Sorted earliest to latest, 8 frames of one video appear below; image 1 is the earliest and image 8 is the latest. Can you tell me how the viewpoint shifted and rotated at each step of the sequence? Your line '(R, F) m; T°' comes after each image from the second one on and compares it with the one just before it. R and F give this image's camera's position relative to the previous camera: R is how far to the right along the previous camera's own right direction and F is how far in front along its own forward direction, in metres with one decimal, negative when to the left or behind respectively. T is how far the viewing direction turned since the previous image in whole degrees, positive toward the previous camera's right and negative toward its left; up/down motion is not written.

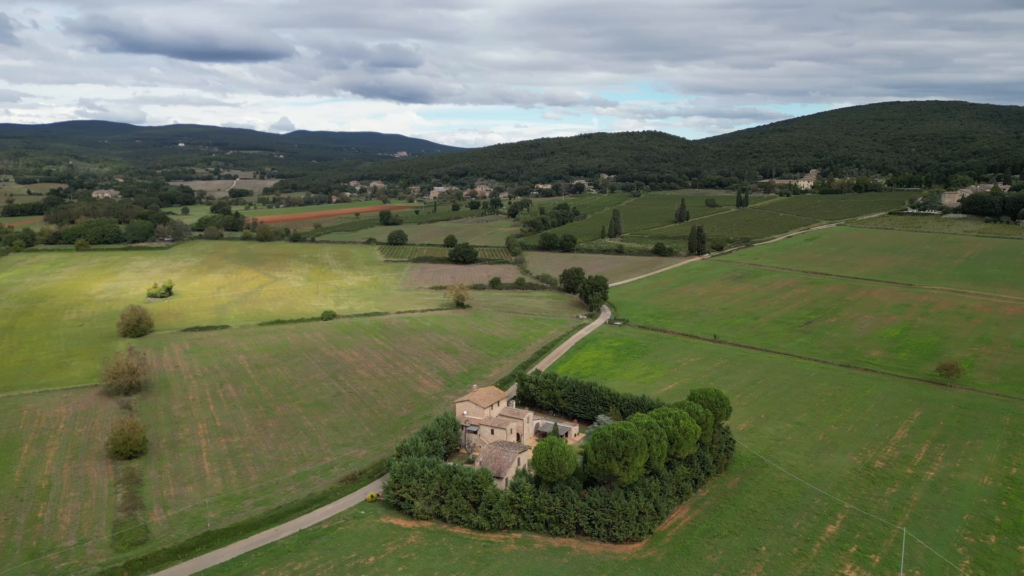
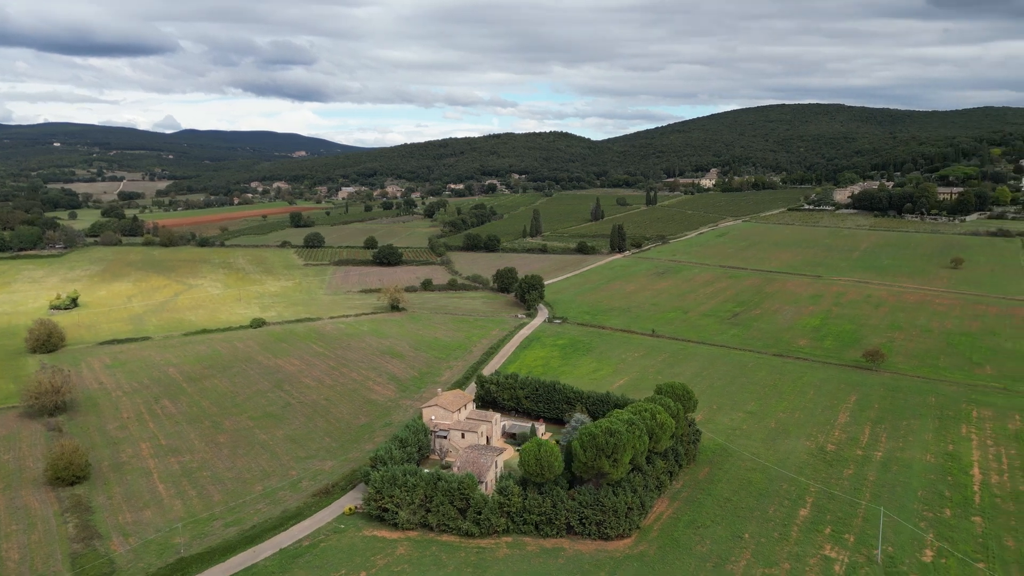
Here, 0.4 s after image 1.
(-2.7, +0.5) m; +7°
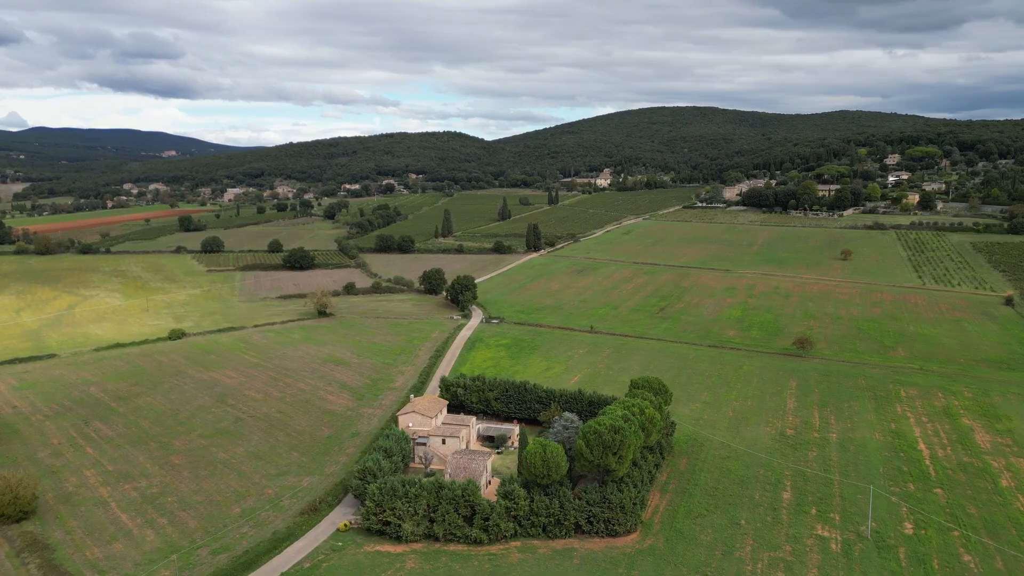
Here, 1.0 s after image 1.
(-3.9, +0.7) m; +9°
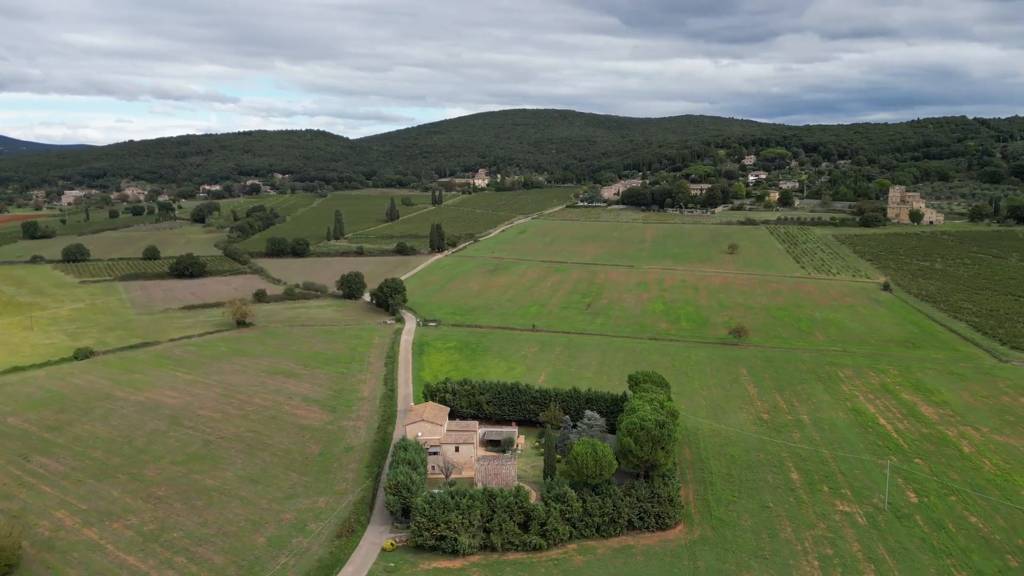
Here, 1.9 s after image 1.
(-6.4, +1.1) m; +11°
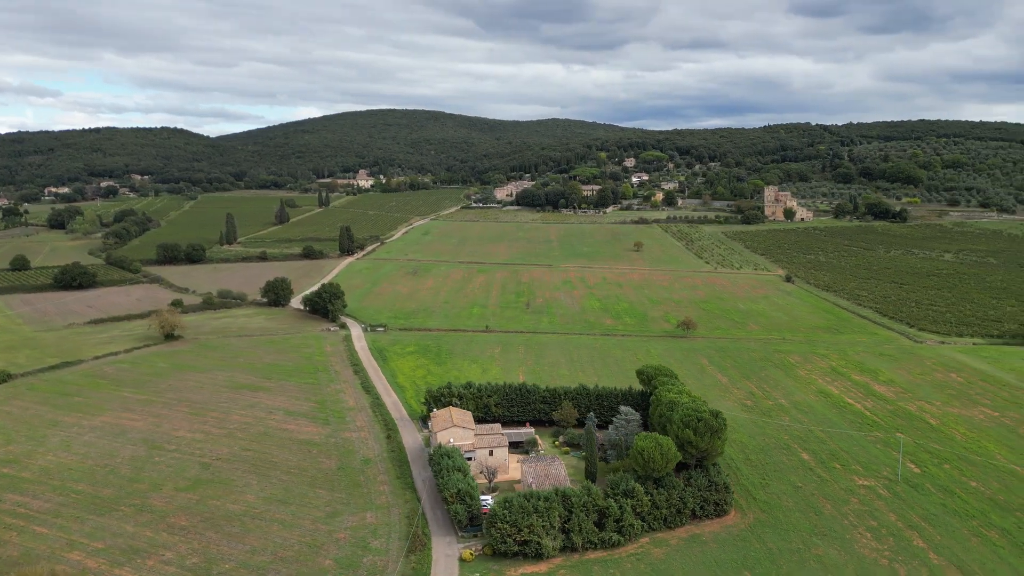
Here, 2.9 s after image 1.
(-6.9, +0.8) m; +10°
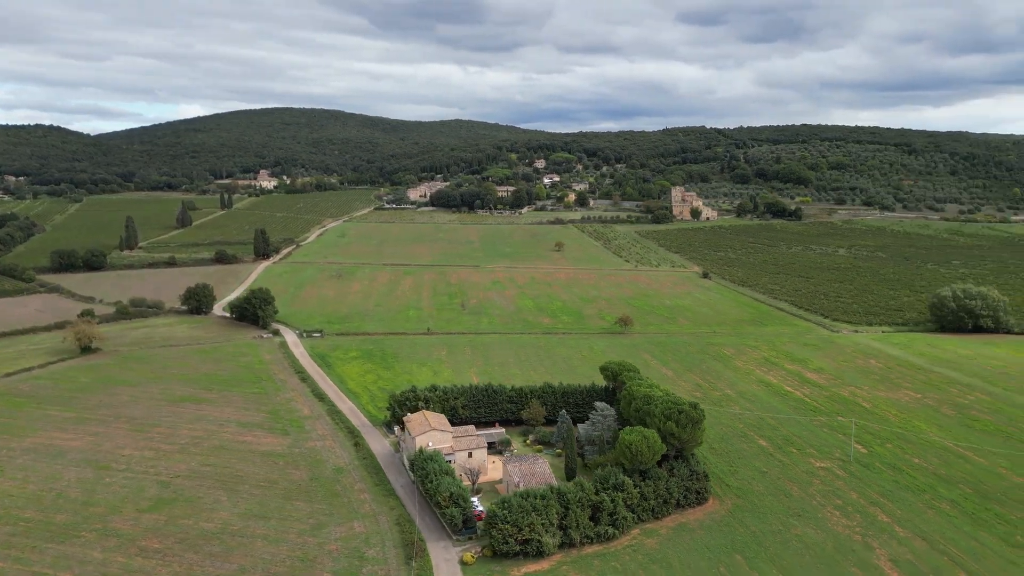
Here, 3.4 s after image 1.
(-3.1, +0.1) m; +8°
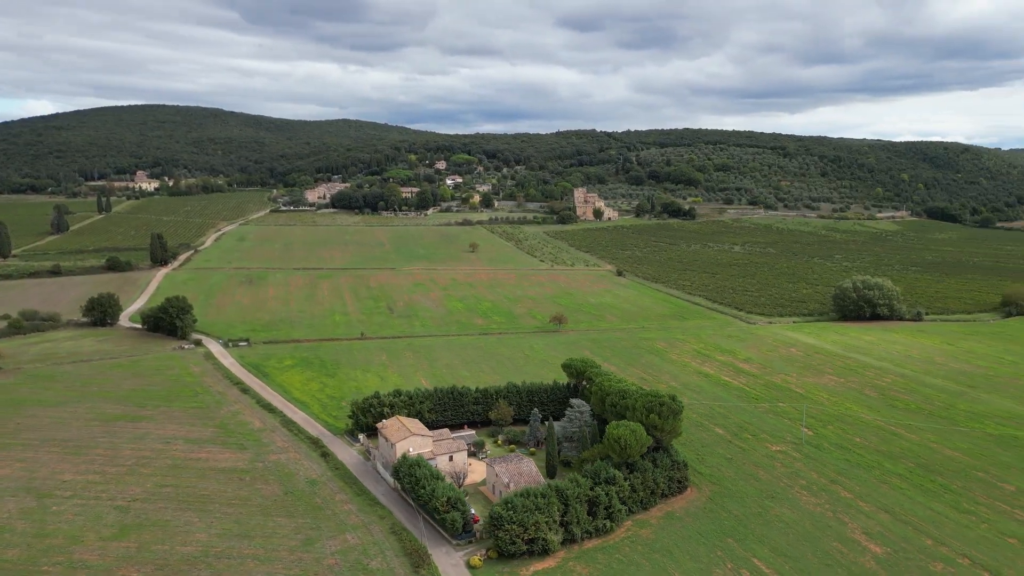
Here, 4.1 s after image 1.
(-3.6, +0.2) m; +9°
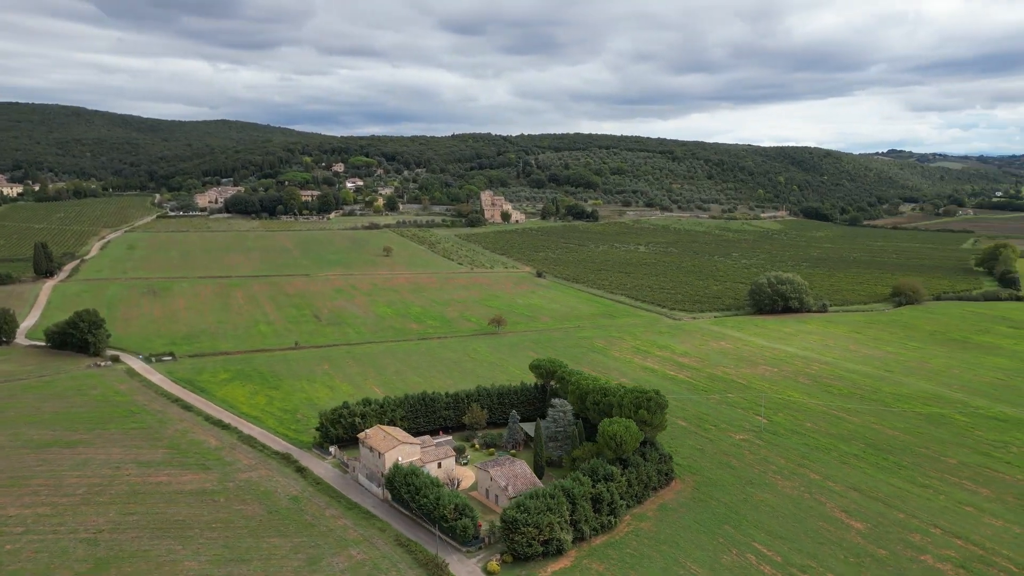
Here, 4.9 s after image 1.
(-3.9, +0.3) m; +9°
